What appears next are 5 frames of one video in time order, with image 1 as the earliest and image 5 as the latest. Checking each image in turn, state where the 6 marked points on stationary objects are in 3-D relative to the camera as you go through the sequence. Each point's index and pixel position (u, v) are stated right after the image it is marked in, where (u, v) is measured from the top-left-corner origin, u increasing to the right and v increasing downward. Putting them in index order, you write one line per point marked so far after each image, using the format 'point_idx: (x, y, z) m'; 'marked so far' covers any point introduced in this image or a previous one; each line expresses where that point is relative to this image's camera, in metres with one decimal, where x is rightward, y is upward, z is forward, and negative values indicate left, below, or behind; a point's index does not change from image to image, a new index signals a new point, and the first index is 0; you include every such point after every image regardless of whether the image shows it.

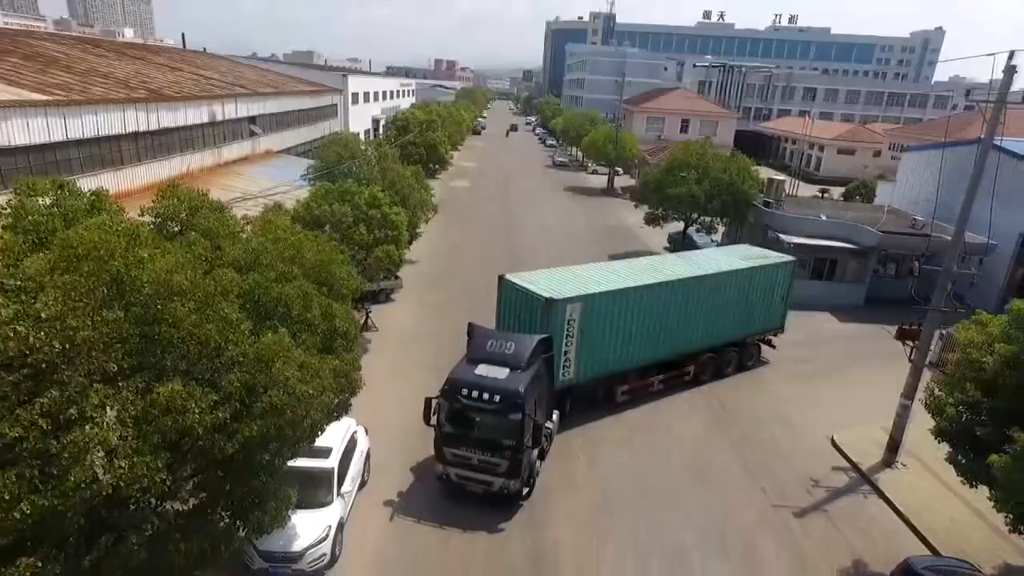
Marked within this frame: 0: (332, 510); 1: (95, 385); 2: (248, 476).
0: (-3.0, -3.6, +9.8) m
1: (-3.6, -0.8, +5.3) m
2: (-2.7, -2.0, +6.3) m
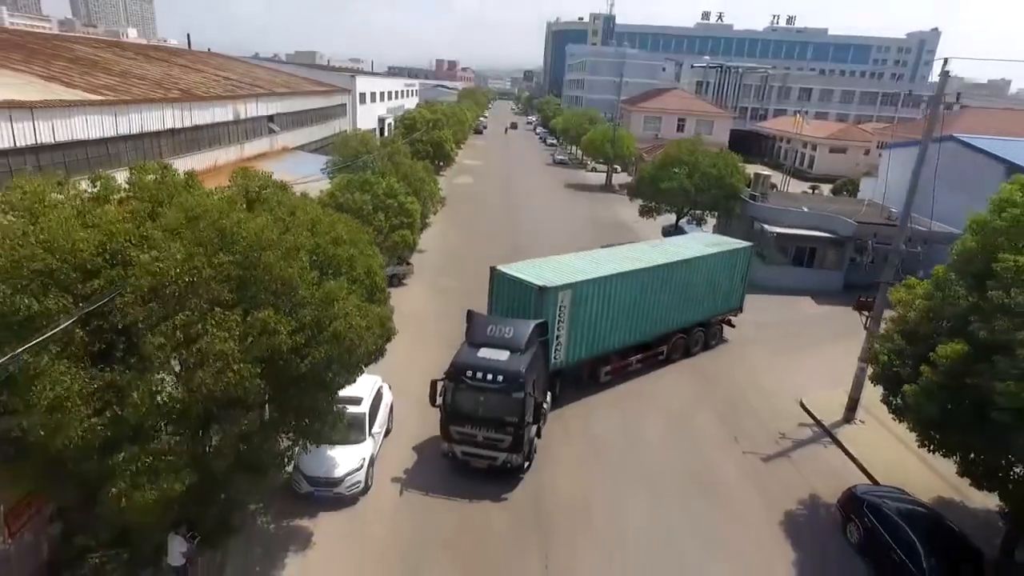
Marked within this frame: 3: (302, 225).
0: (-2.9, -3.0, +11.6) m
1: (-3.5, -0.3, +7.1) m
2: (-2.6, -1.4, +8.1) m
3: (-3.0, +0.9, +8.7) m
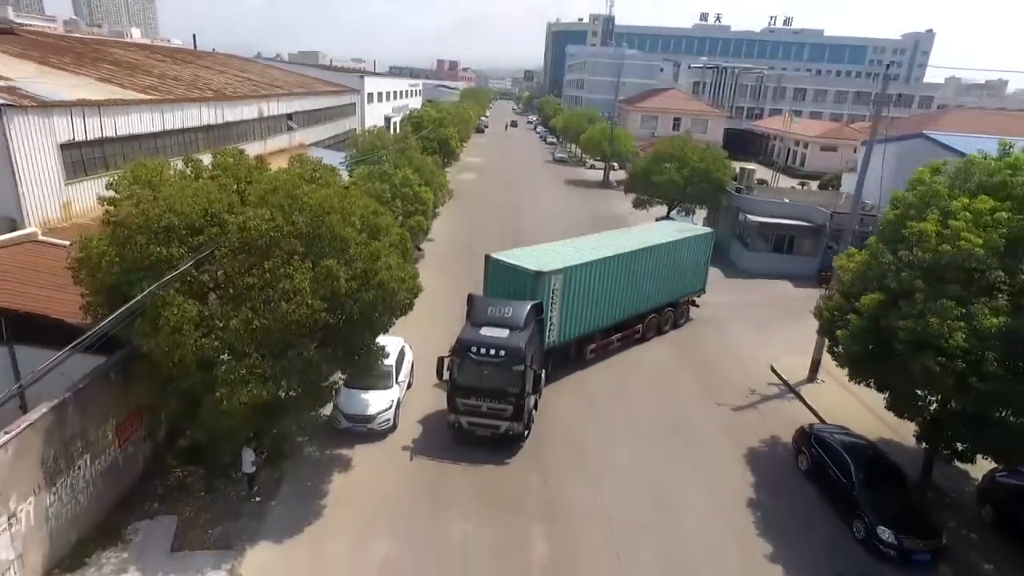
0: (-2.7, -2.3, +13.7) m
1: (-3.4, +0.4, +9.2) m
2: (-2.5, -0.8, +10.2) m
3: (-2.8, +1.6, +10.8) m
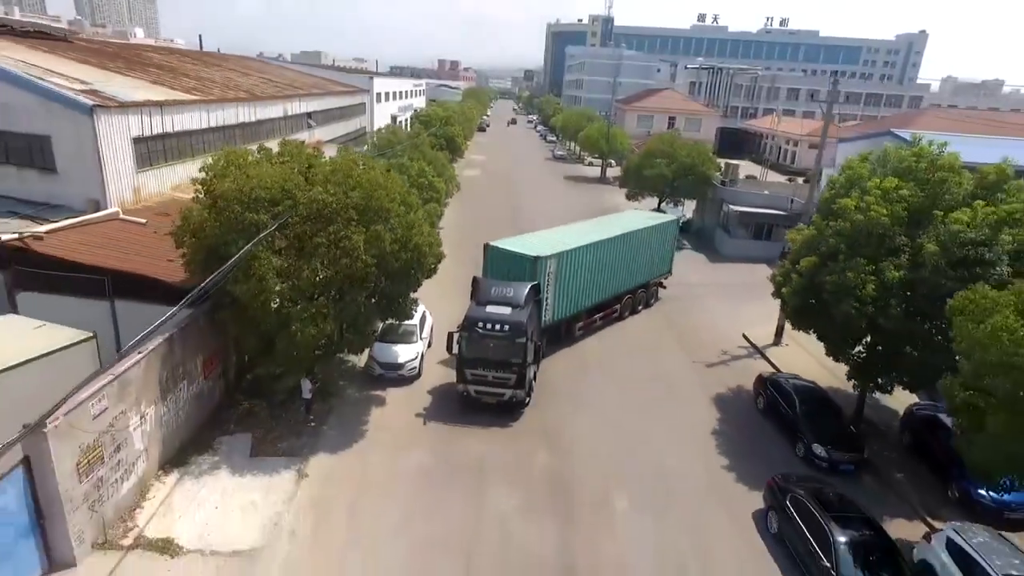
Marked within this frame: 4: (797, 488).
0: (-2.6, -1.5, +16.3) m
1: (-3.3, +1.2, +11.9) m
2: (-2.3, 0.0, +12.8) m
3: (-2.7, +2.4, +13.4) m
4: (+5.3, -3.7, +11.2) m
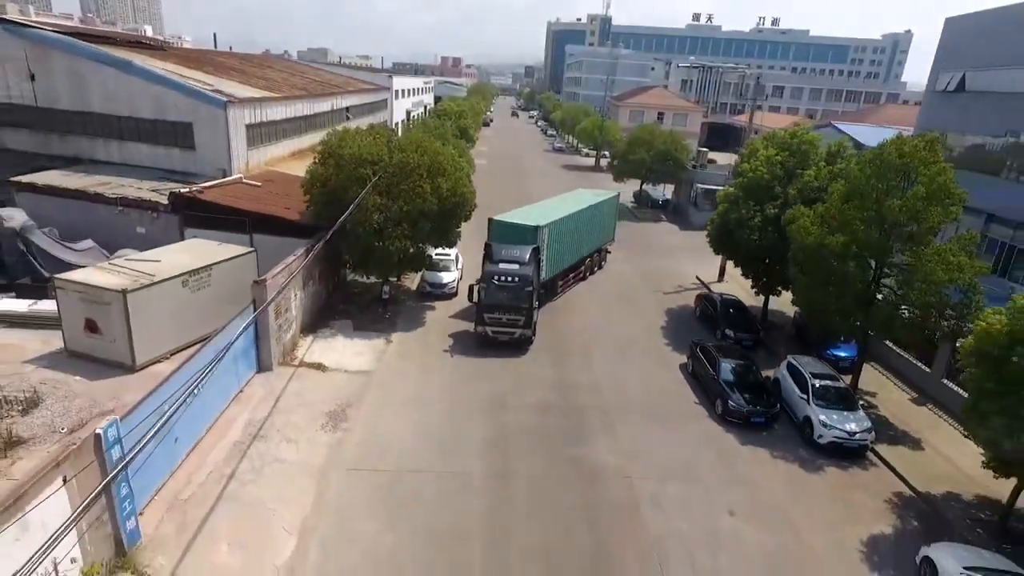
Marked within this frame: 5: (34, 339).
0: (-2.2, +0.6, +22.8) m
1: (-2.9, +3.3, +18.3) m
2: (-1.9, +2.2, +19.3) m
3: (-2.3, +4.5, +19.9) m
4: (+5.7, -1.6, +17.7) m
5: (-12.9, -1.4, +16.1) m
